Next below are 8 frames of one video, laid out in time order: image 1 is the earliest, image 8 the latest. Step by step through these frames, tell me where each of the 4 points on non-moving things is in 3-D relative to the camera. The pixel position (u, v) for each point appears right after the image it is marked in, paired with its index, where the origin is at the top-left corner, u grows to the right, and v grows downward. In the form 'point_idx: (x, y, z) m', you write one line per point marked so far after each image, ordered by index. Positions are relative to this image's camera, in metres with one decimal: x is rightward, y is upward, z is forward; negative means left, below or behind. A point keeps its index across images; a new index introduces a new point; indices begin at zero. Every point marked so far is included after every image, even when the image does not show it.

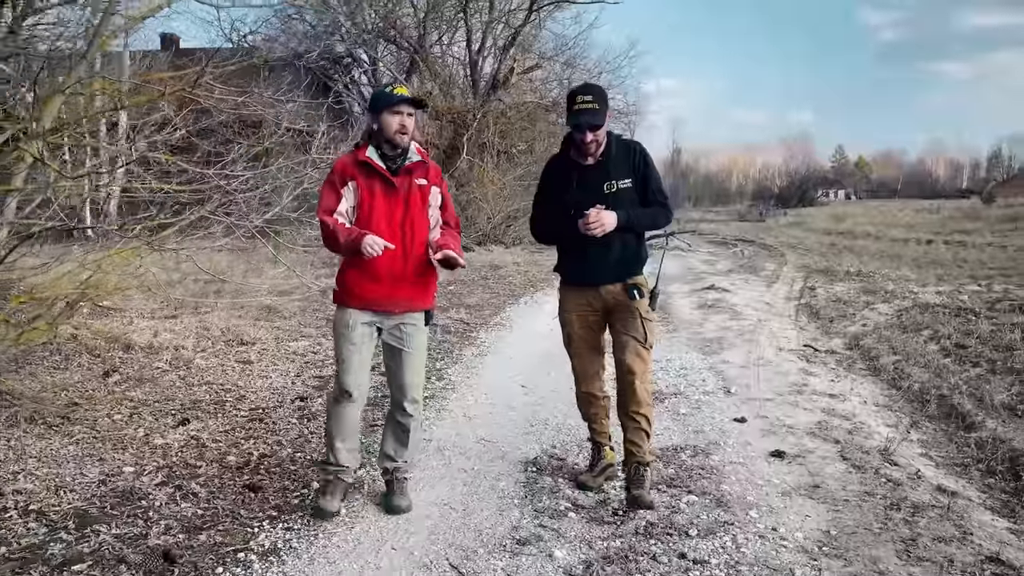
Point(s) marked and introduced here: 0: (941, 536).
0: (+1.7, -1.0, +3.0) m
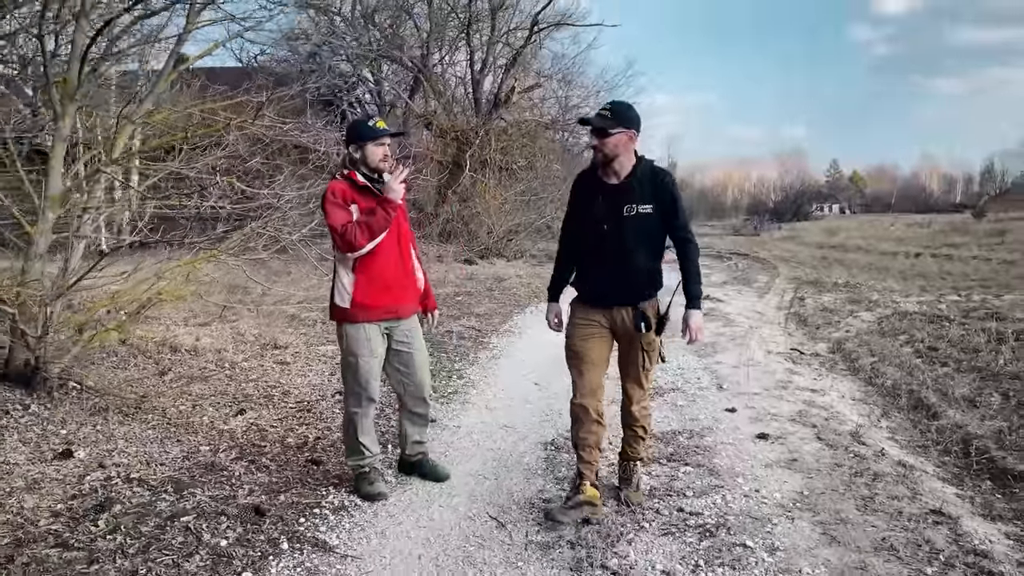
0: (+1.9, -1.0, +3.7) m
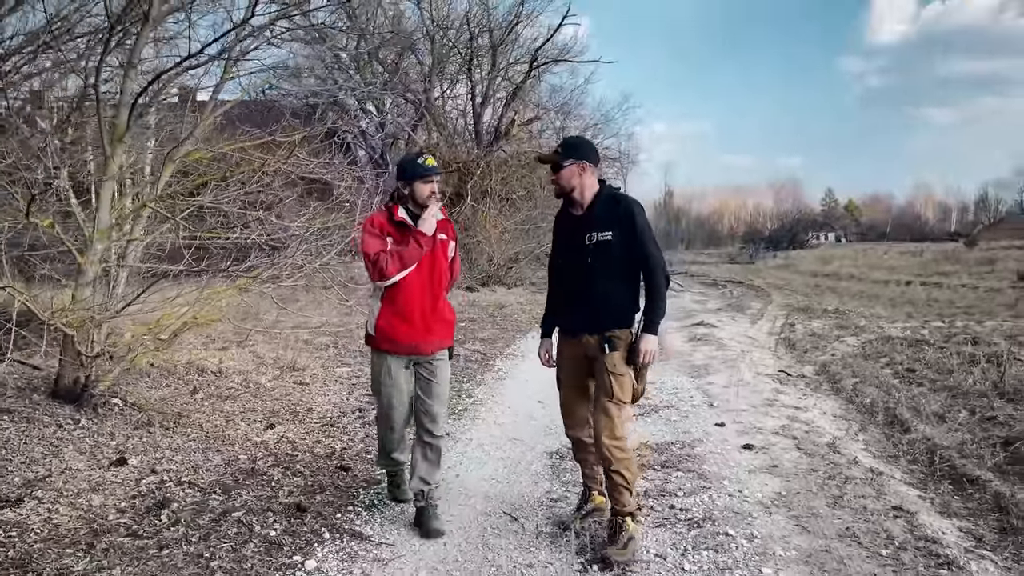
0: (+1.9, -1.1, +4.1) m
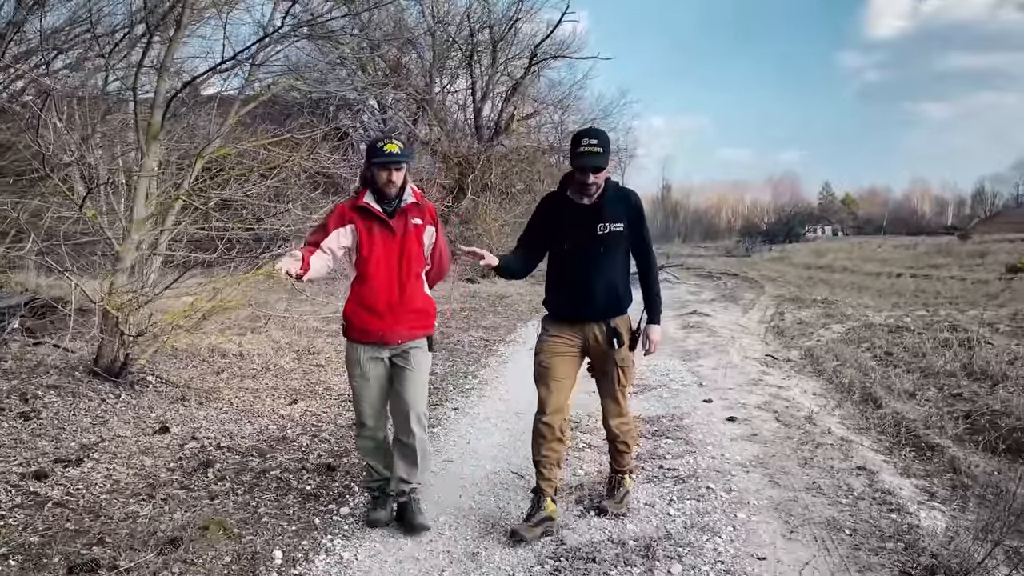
0: (+2.0, -1.0, +4.6) m
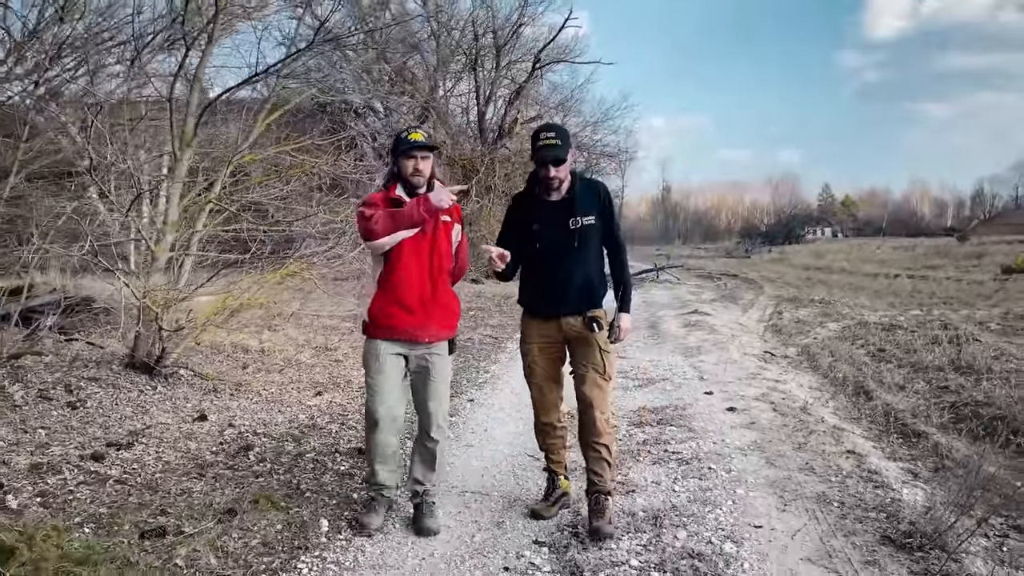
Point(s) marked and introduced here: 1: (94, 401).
0: (+2.1, -1.0, +5.0) m
1: (-3.2, -0.9, +5.7) m
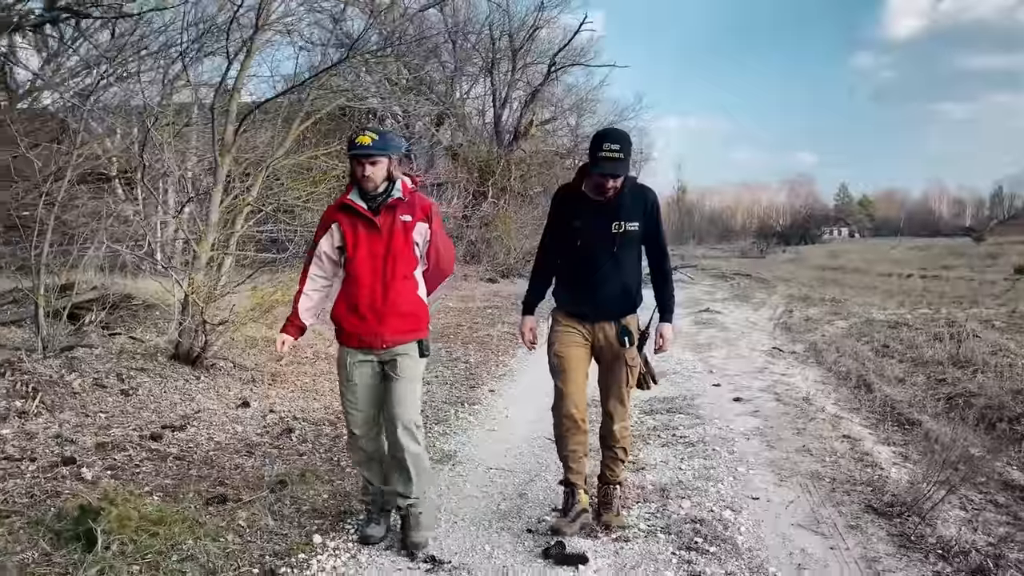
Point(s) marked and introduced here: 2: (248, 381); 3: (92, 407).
0: (+2.2, -1.0, +5.4) m
1: (-3.0, -0.8, +6.1) m
2: (-2.4, -0.8, +6.7) m
3: (-3.1, -0.9, +5.6) m
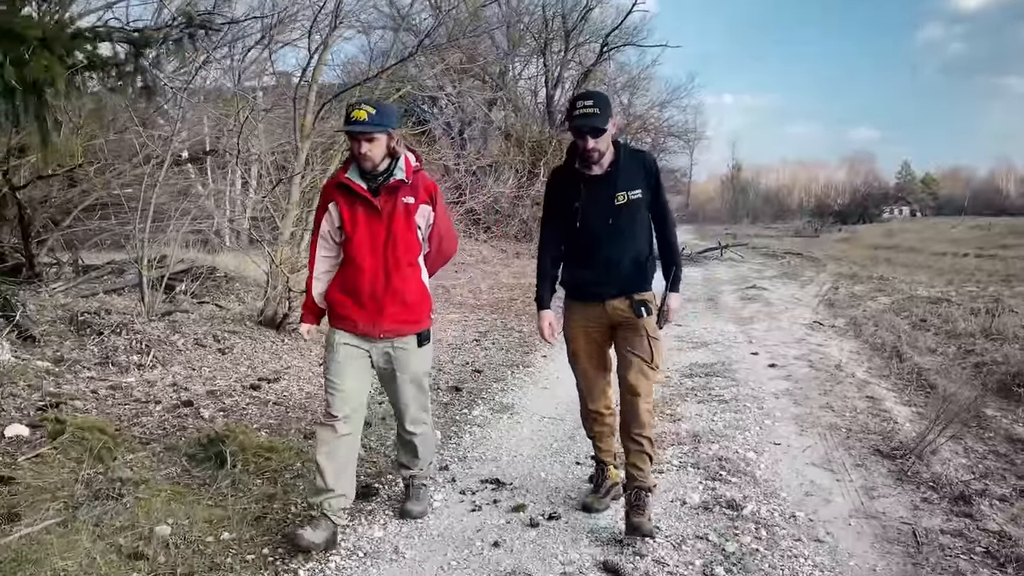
0: (+2.6, -0.8, +5.8) m
1: (-2.5, -0.6, +7.0) m
2: (-1.9, -0.6, +7.5) m
3: (-2.7, -0.6, +6.4) m
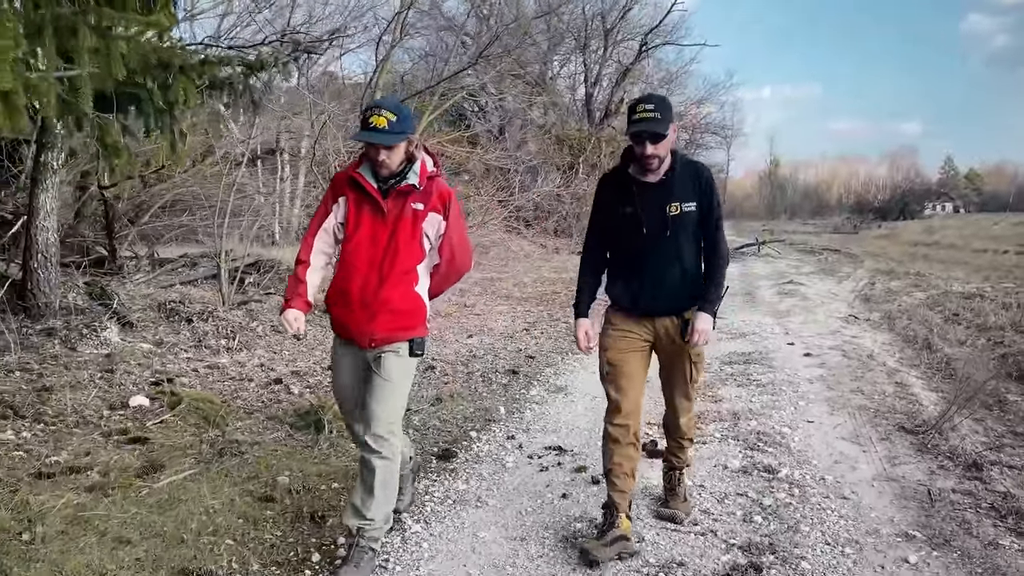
0: (+3.1, -0.7, +6.3) m
1: (-2.0, -0.5, +7.6) m
2: (-1.3, -0.5, +8.1) m
3: (-2.2, -0.6, +7.1) m
